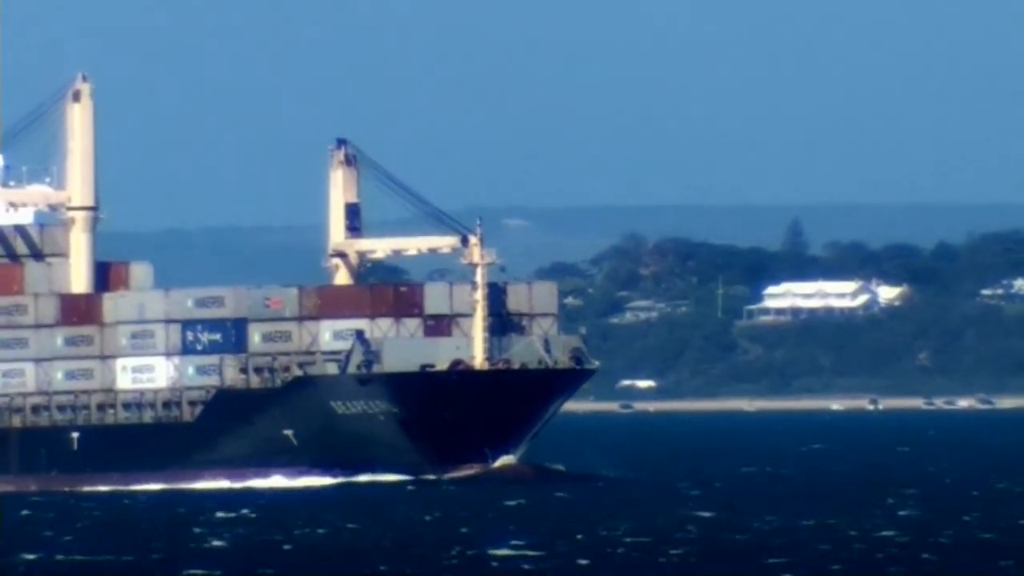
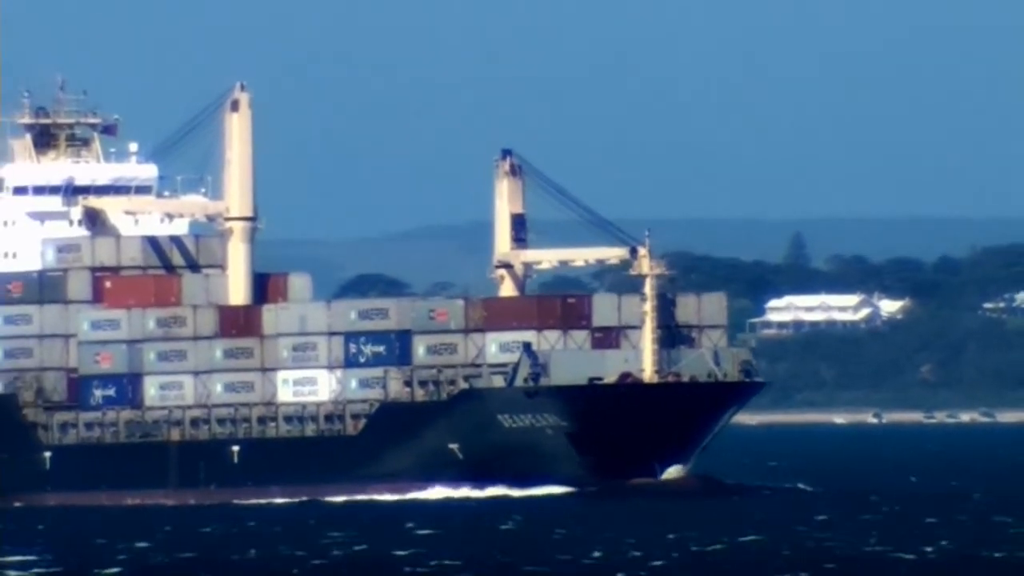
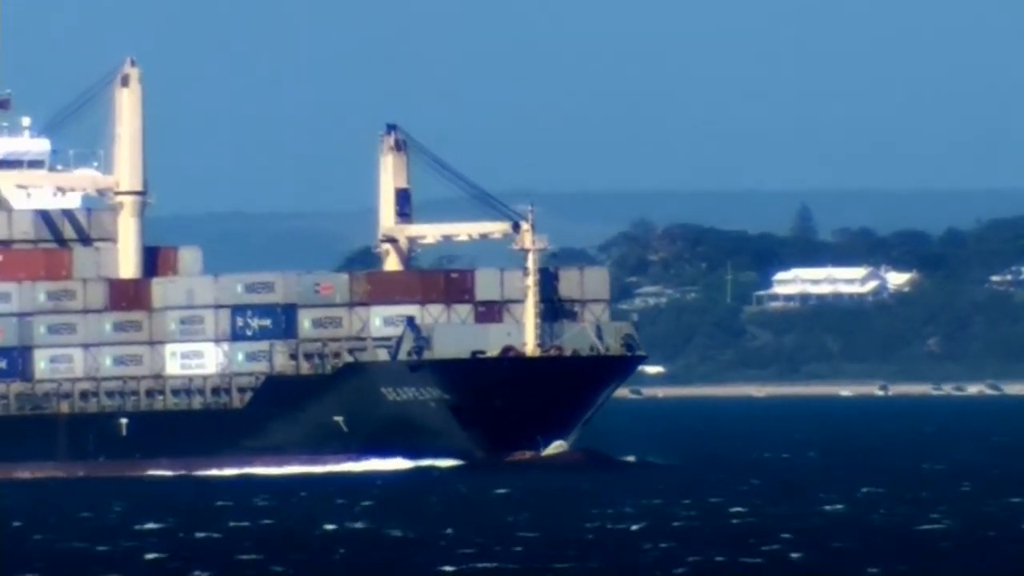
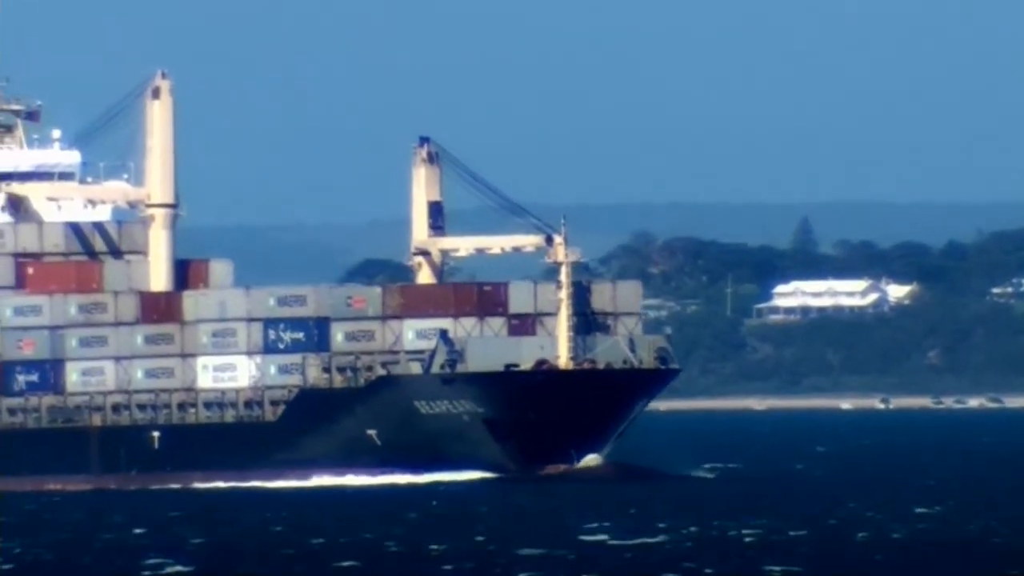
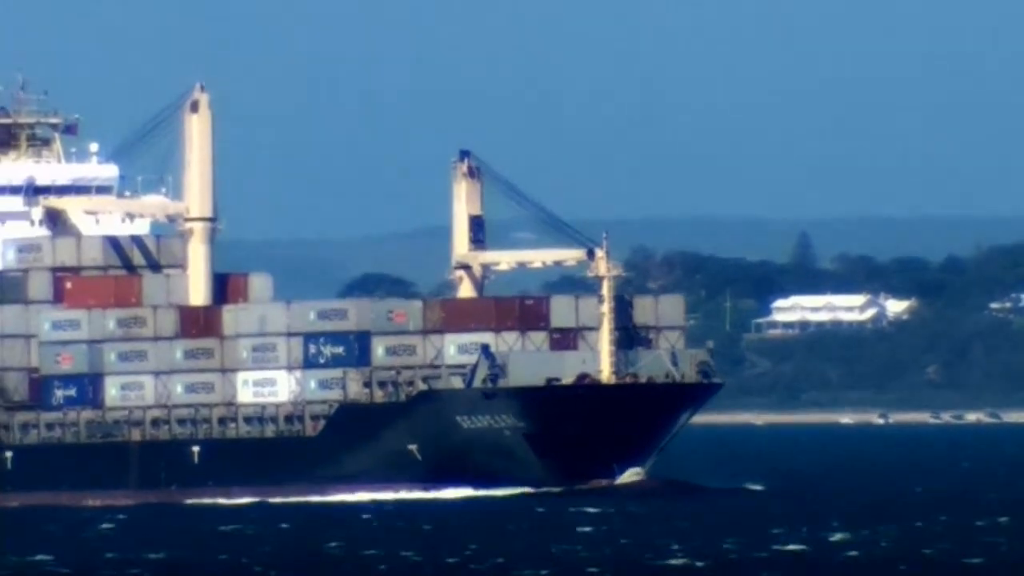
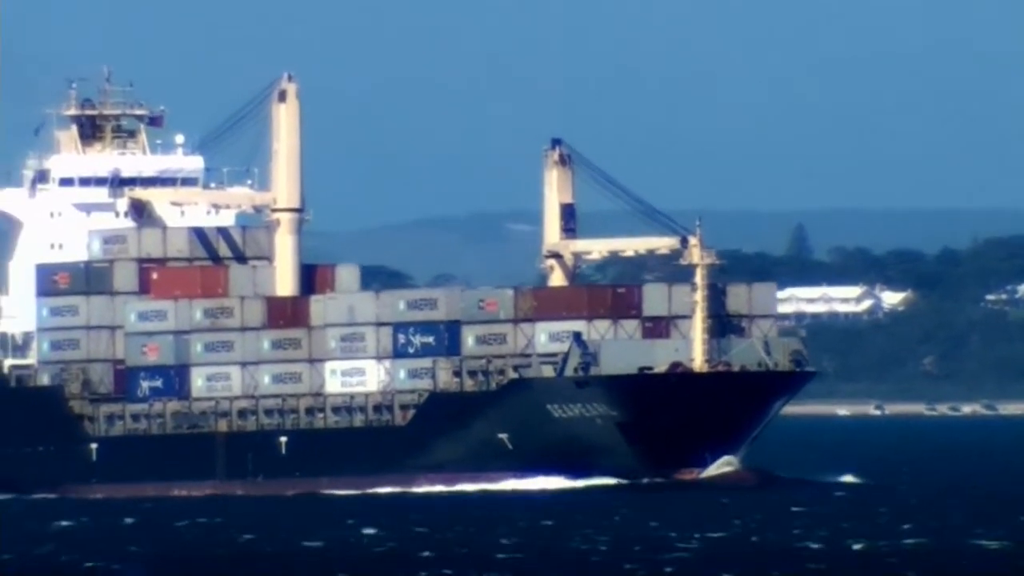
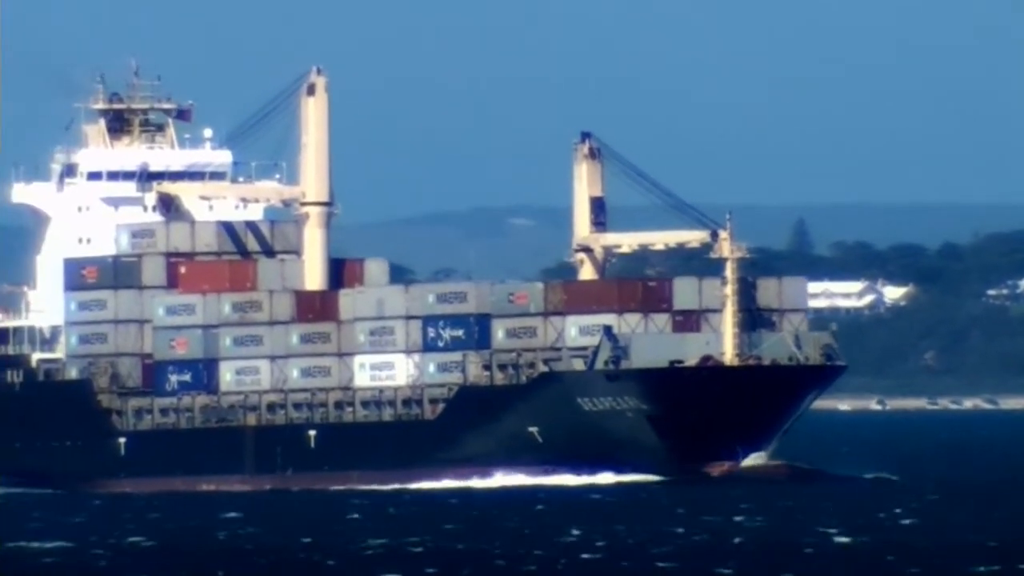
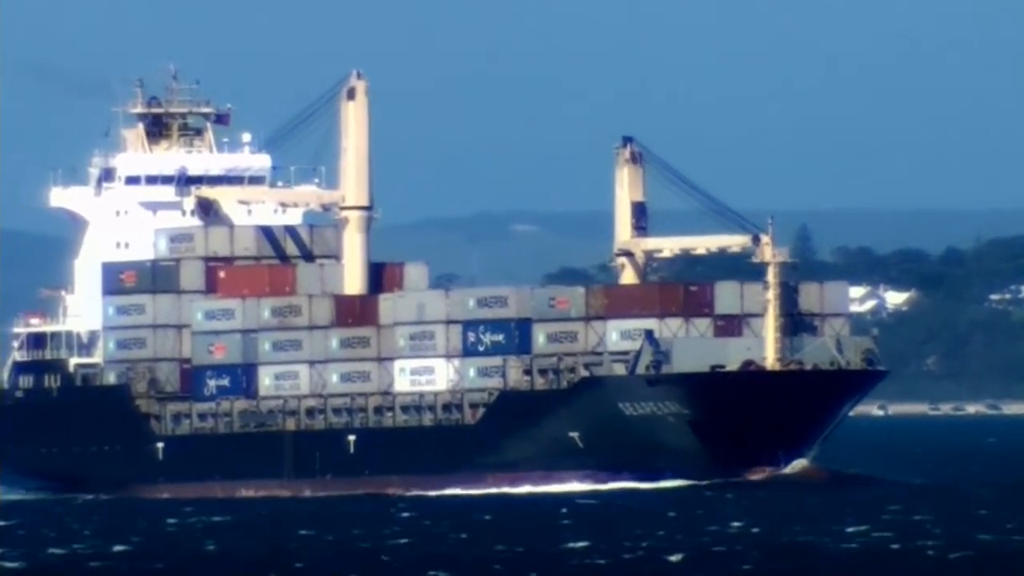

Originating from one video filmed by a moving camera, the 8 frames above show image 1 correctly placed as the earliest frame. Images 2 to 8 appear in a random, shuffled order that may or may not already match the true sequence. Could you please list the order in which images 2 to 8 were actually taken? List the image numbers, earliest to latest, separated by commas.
3, 4, 5, 2, 6, 7, 8
